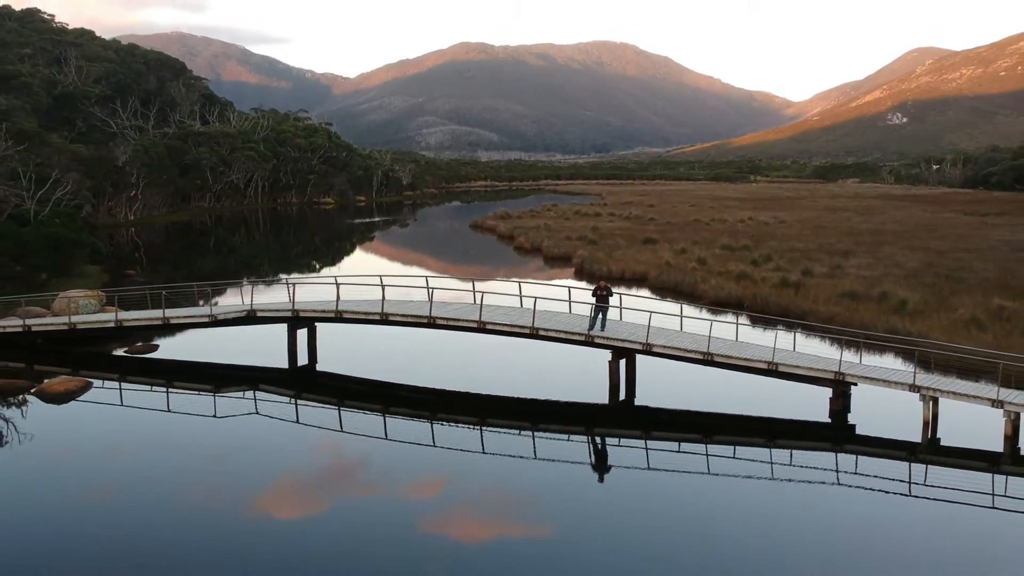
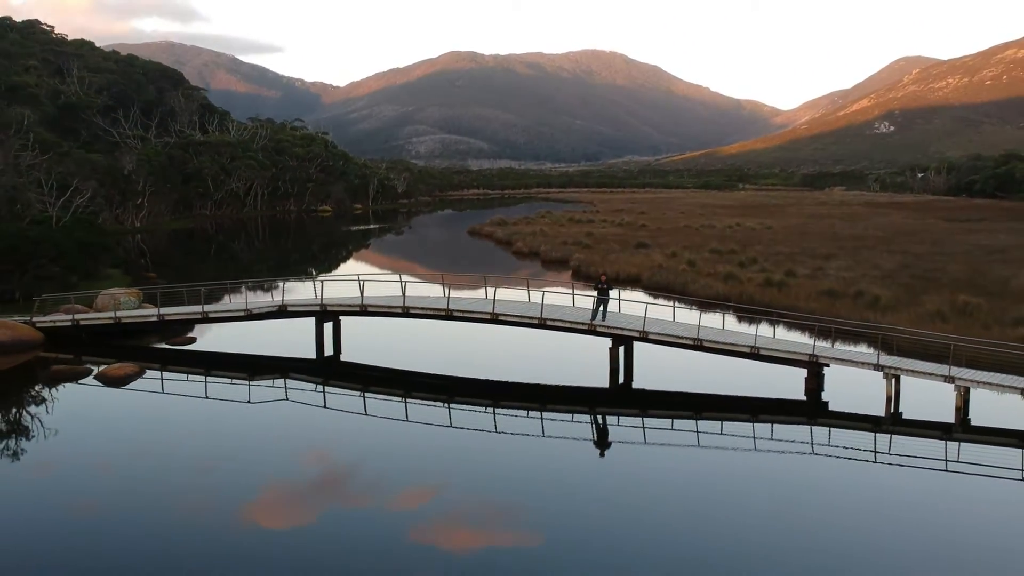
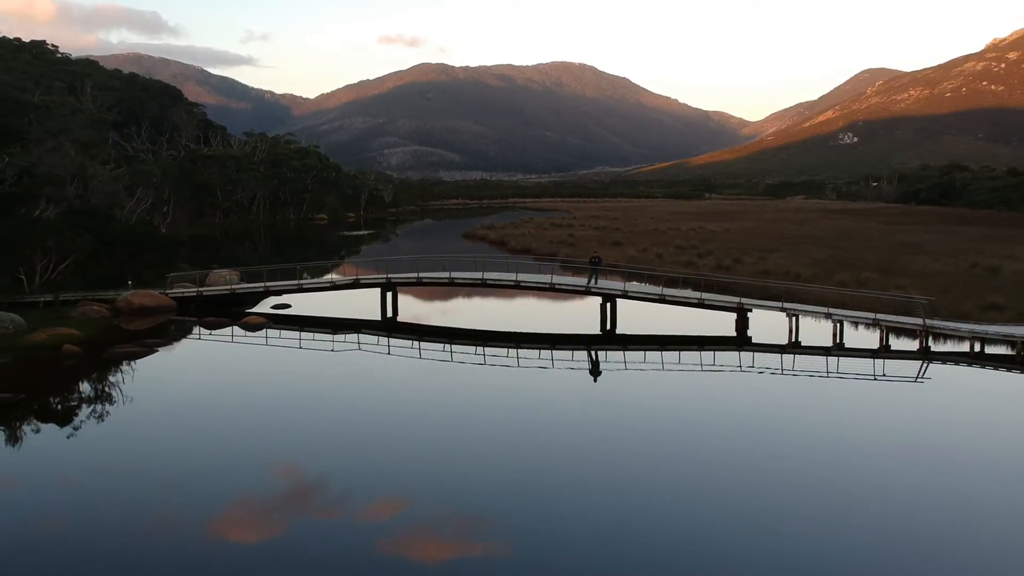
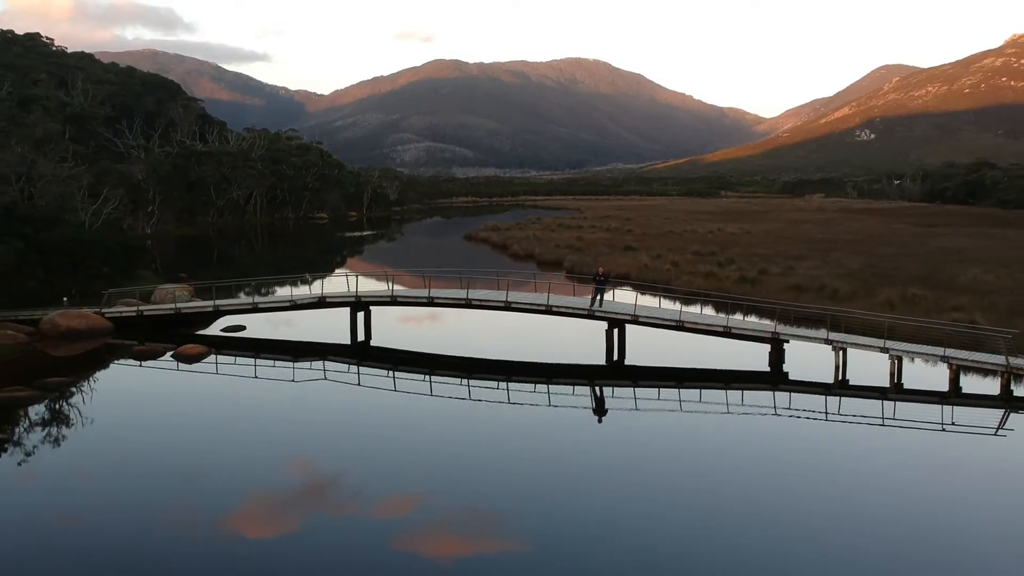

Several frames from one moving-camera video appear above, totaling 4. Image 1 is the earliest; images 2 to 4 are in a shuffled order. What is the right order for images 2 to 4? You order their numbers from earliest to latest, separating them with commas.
2, 4, 3
